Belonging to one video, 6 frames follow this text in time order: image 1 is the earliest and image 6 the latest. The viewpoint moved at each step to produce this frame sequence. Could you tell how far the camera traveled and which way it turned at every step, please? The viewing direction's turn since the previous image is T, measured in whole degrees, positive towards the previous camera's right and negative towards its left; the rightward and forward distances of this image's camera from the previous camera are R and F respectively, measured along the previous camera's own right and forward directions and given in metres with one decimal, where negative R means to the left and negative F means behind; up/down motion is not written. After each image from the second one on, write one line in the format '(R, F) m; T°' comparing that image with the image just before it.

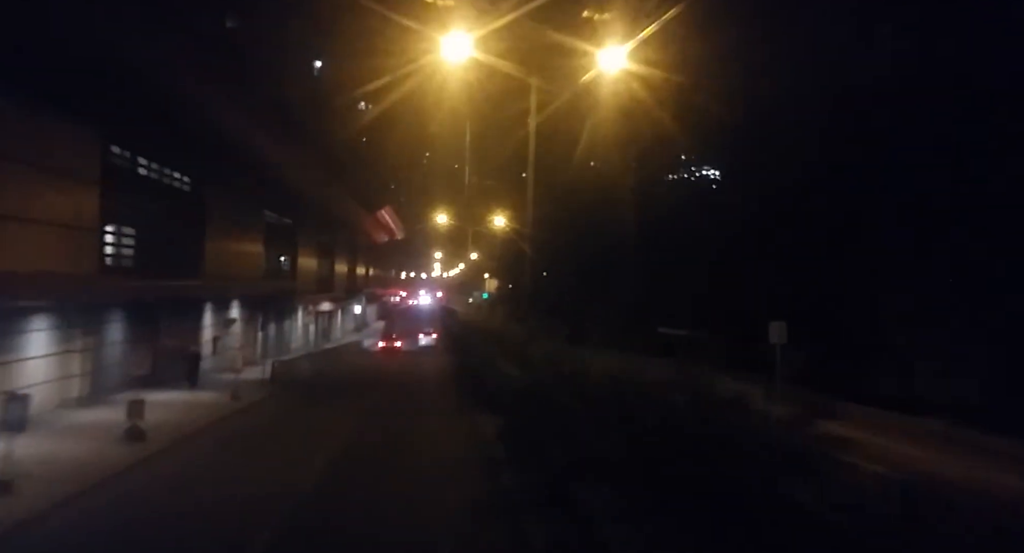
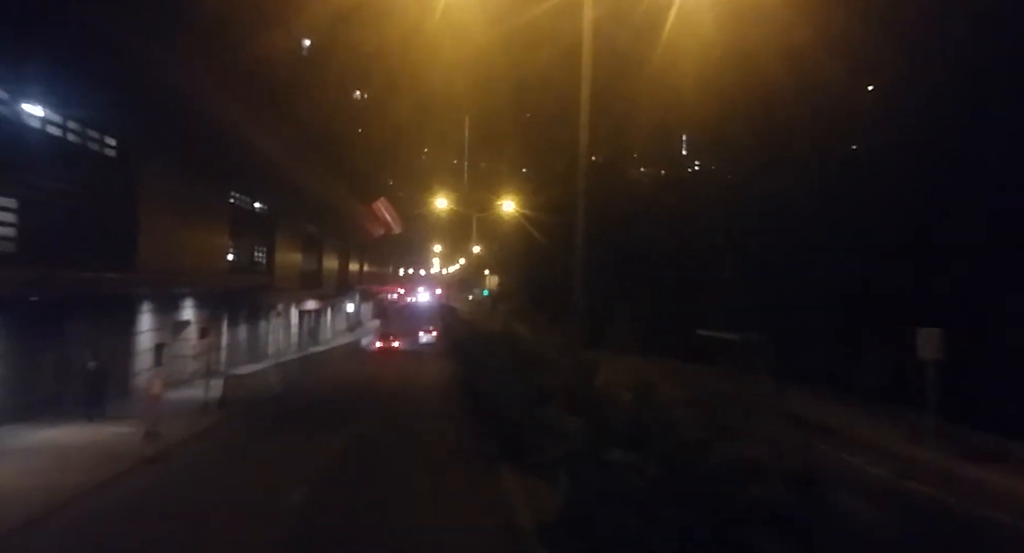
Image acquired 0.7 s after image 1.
(-0.4, +3.3) m; 0°
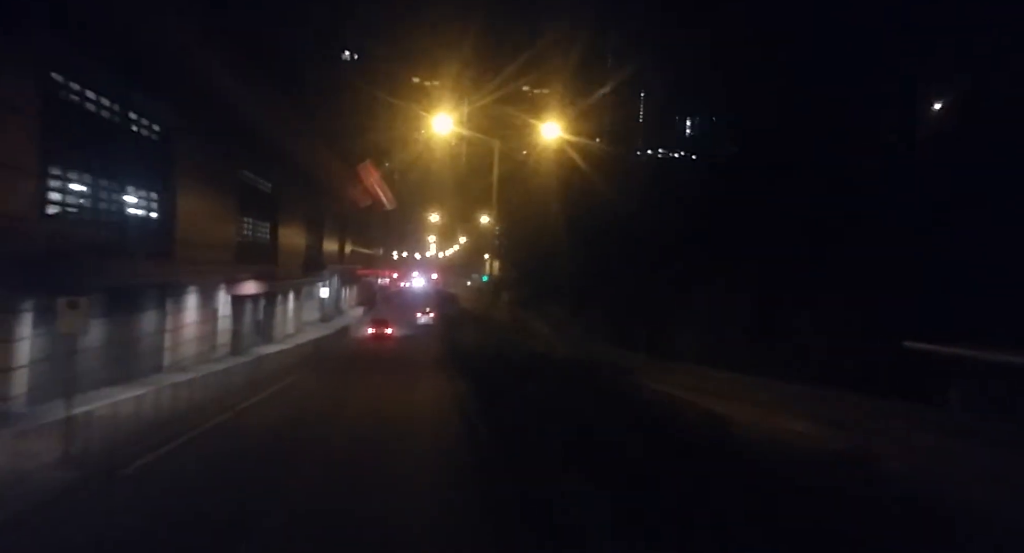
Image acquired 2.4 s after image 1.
(-1.0, +7.9) m; 0°
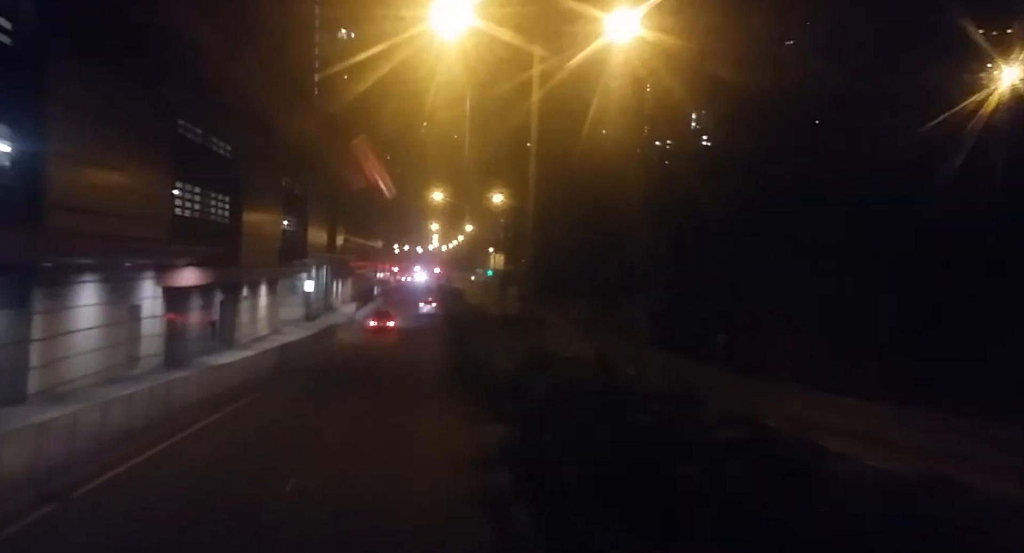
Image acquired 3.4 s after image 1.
(-0.7, +4.6) m; 0°
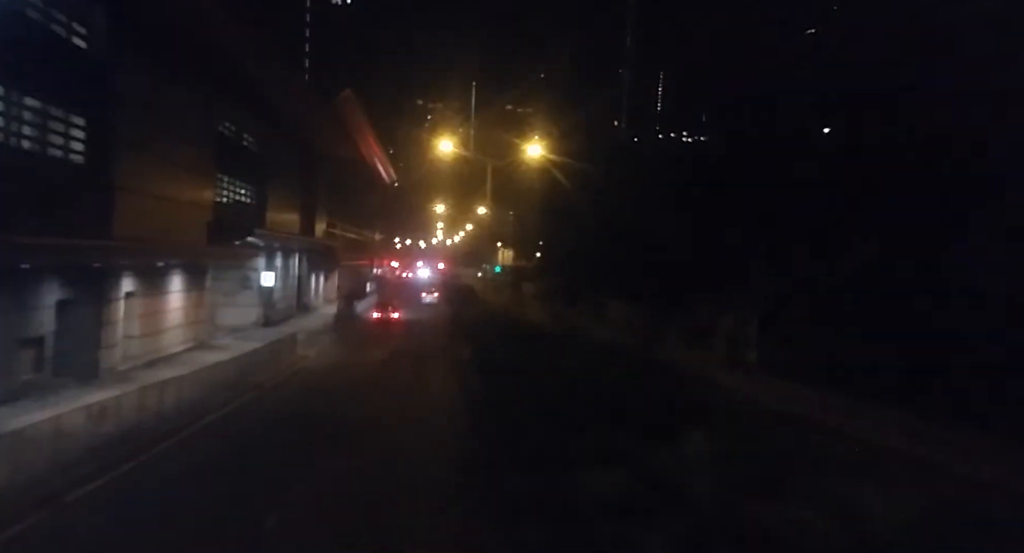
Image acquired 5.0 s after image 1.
(-1.1, +7.4) m; 0°
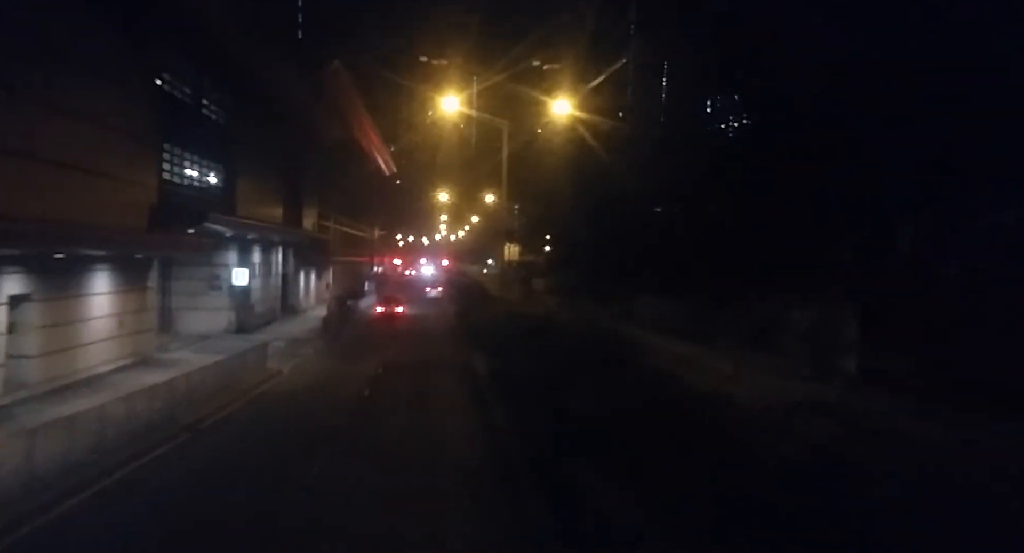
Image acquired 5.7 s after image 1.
(-0.5, +3.2) m; 0°
